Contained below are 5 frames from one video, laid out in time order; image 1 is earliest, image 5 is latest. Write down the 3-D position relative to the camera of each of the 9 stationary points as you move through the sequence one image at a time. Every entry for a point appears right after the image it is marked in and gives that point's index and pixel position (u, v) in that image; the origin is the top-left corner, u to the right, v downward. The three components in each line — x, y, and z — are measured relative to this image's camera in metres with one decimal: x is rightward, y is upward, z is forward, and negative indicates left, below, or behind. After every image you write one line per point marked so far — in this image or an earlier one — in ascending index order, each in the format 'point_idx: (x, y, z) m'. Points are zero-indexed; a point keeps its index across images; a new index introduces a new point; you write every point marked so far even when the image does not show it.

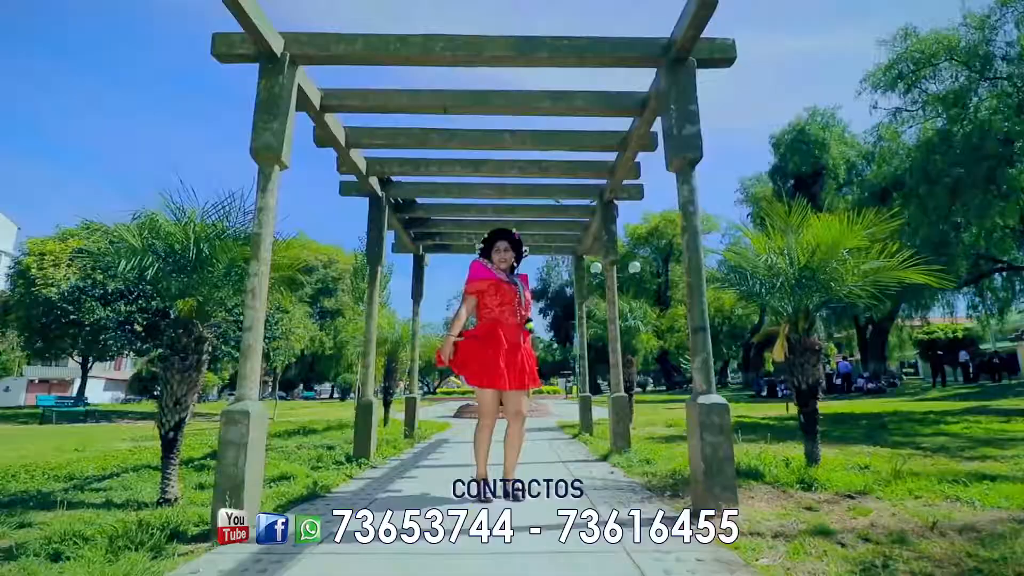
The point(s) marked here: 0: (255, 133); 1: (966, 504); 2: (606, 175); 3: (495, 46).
0: (-2.0, +1.2, +4.7) m
1: (+3.1, -1.5, +4.1) m
2: (+1.2, +1.5, +7.8) m
3: (-0.1, +2.0, +5.0) m
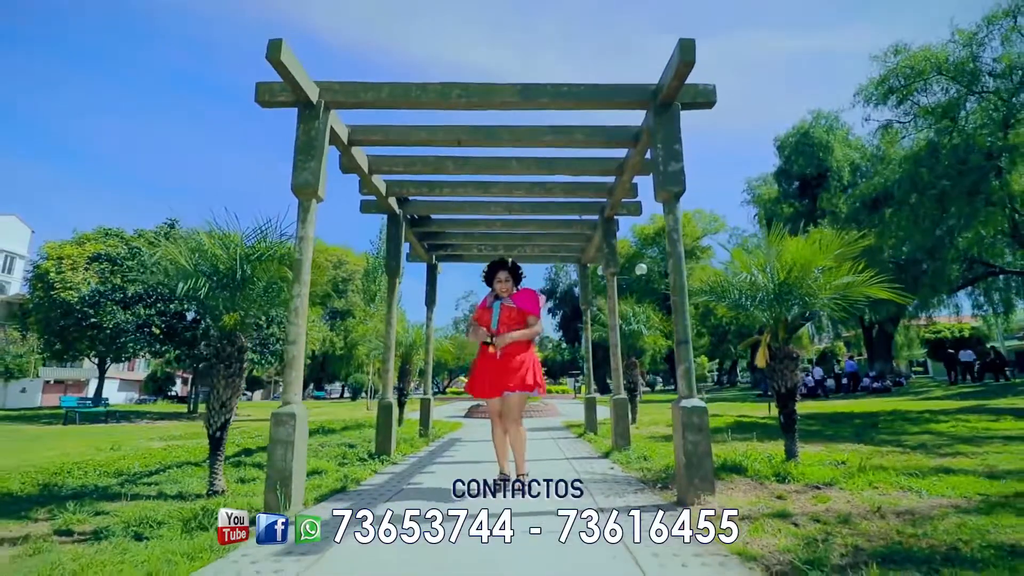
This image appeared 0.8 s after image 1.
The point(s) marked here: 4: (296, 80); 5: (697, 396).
0: (-1.9, +1.0, +5.4) m
1: (+3.2, -1.6, +4.7) m
2: (+1.3, +1.3, +8.5) m
3: (-0.1, +1.8, +5.6) m
4: (-1.9, +1.8, +5.2) m
5: (+1.5, -0.9, +5.0) m
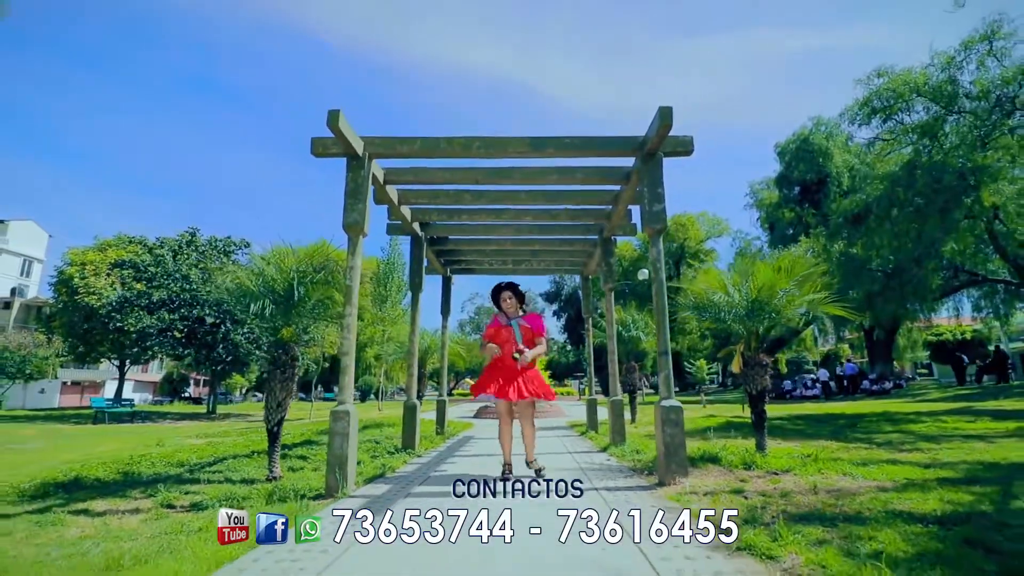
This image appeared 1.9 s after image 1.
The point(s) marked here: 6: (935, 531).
0: (-1.8, +0.8, +6.6) m
1: (+3.3, -1.8, +5.8) m
2: (+1.5, +1.1, +9.6) m
3: (0.0, +1.6, +6.7) m
4: (-1.7, +1.6, +6.3) m
5: (+1.7, -1.1, +6.1) m
6: (+2.6, -1.5, +3.8) m
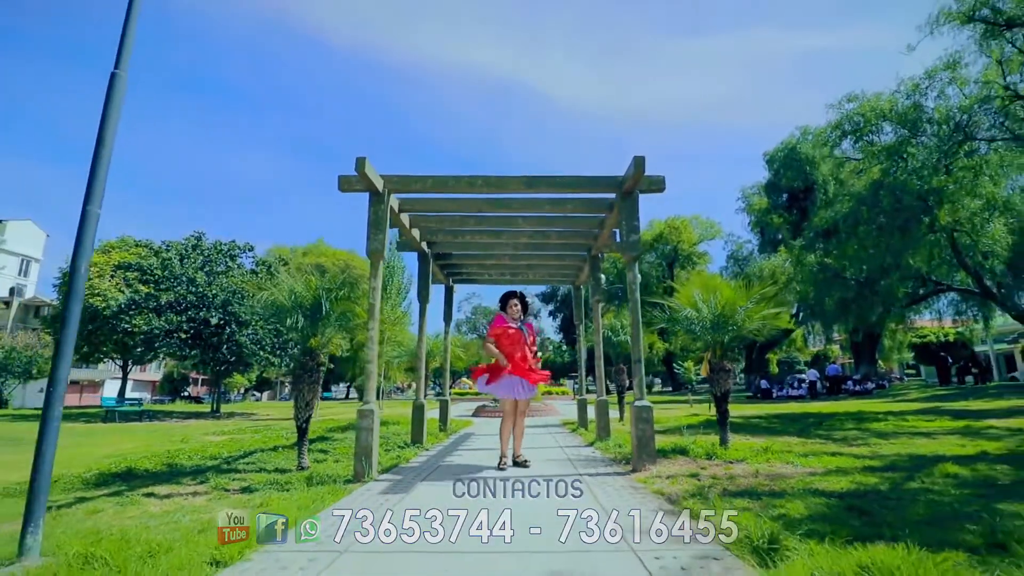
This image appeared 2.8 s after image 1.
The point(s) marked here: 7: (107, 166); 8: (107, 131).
0: (-1.8, +0.6, +7.7) m
1: (+3.3, -2.1, +7.0) m
2: (+1.4, +0.9, +10.8) m
3: (0.0, +1.4, +7.9) m
4: (-1.8, +1.4, +7.5) m
5: (+1.6, -1.3, +7.3) m
6: (+2.6, -1.7, +4.9) m
7: (-3.1, +0.9, +4.6) m
8: (-3.1, +1.2, +4.6) m
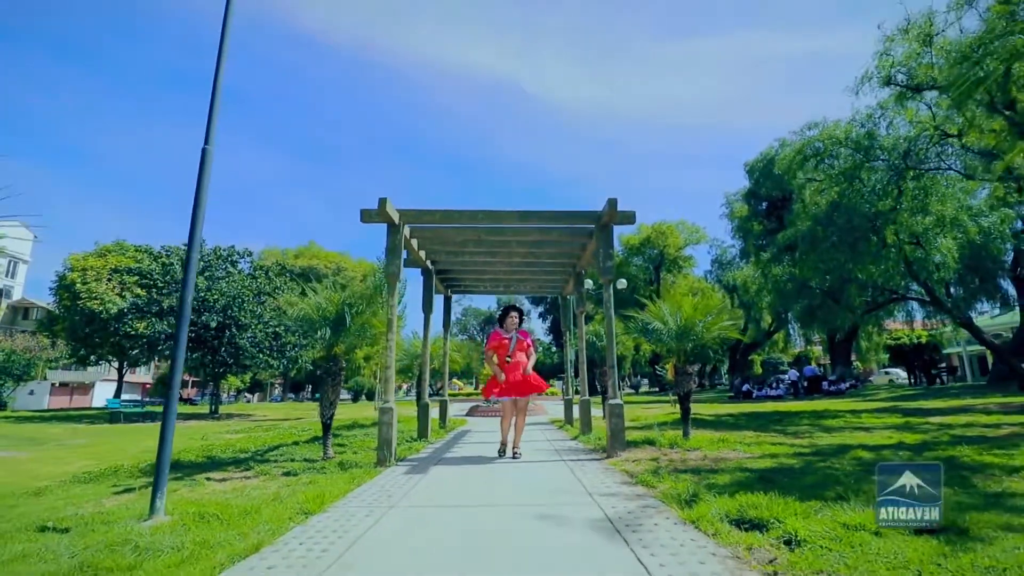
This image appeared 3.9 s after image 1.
0: (-1.9, +0.3, +9.2) m
1: (+3.2, -2.3, +8.5) m
2: (+1.3, +0.6, +12.3) m
3: (0.0, +1.1, +9.4) m
4: (-1.8, +1.1, +8.9) m
5: (+1.6, -1.6, +8.8) m
6: (+2.6, -2.0, +6.5) m
7: (-3.1, +0.7, +6.0) m
8: (-3.1, +0.9, +6.0) m
